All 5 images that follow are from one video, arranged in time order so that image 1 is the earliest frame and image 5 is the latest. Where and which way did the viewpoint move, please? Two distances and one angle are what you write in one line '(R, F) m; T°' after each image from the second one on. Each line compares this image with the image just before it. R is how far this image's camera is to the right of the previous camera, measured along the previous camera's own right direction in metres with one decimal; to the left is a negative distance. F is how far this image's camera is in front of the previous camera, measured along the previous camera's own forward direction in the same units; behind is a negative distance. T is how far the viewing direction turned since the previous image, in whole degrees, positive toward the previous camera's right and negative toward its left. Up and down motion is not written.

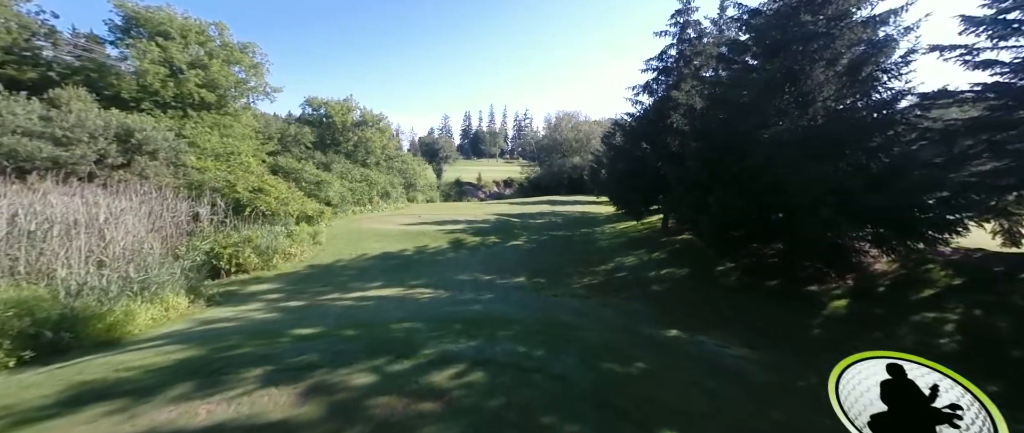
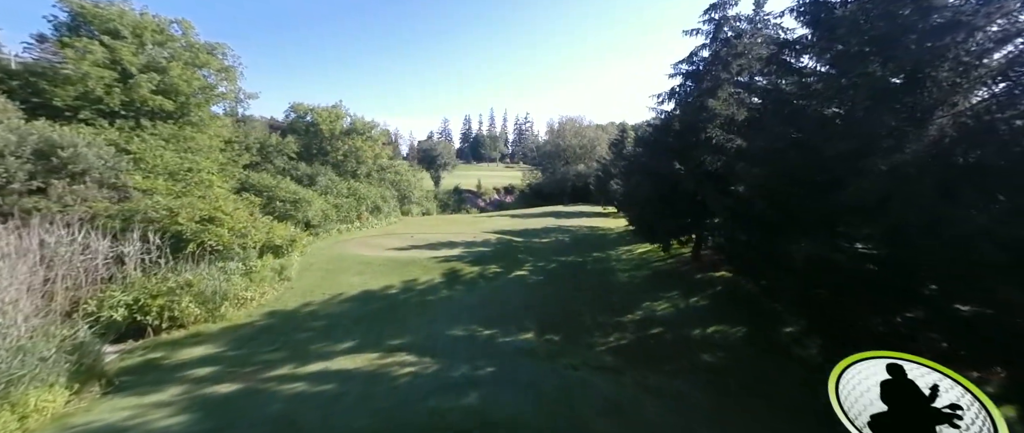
(-0.1, +2.2) m; 0°
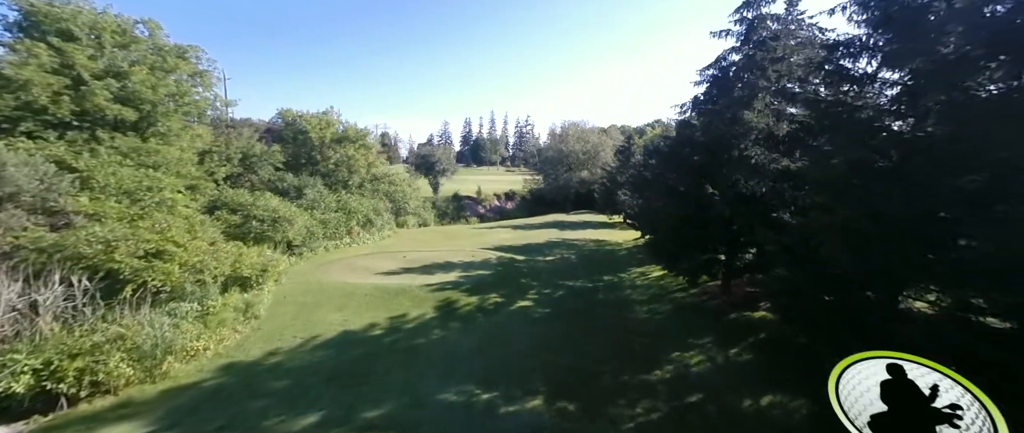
(-0.1, +1.6) m; 0°
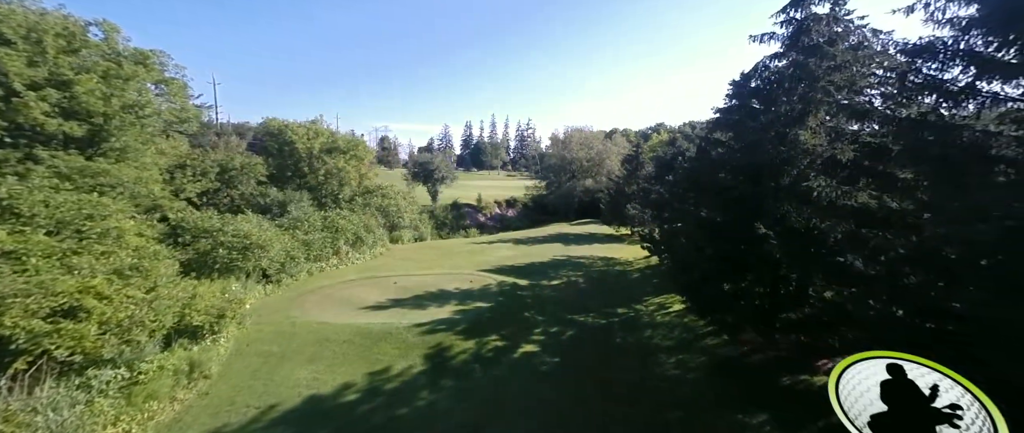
(0.0, +1.7) m; 0°
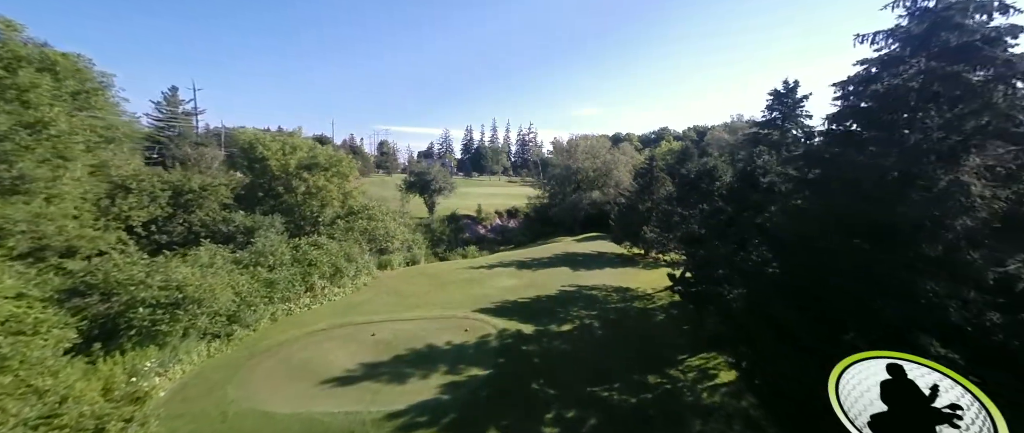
(-0.1, +2.8) m; 0°
